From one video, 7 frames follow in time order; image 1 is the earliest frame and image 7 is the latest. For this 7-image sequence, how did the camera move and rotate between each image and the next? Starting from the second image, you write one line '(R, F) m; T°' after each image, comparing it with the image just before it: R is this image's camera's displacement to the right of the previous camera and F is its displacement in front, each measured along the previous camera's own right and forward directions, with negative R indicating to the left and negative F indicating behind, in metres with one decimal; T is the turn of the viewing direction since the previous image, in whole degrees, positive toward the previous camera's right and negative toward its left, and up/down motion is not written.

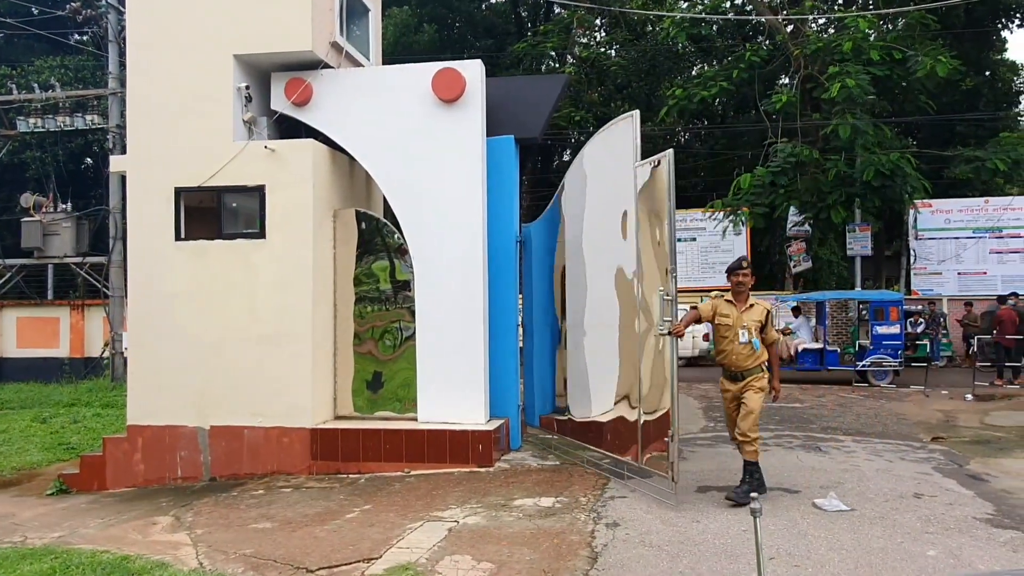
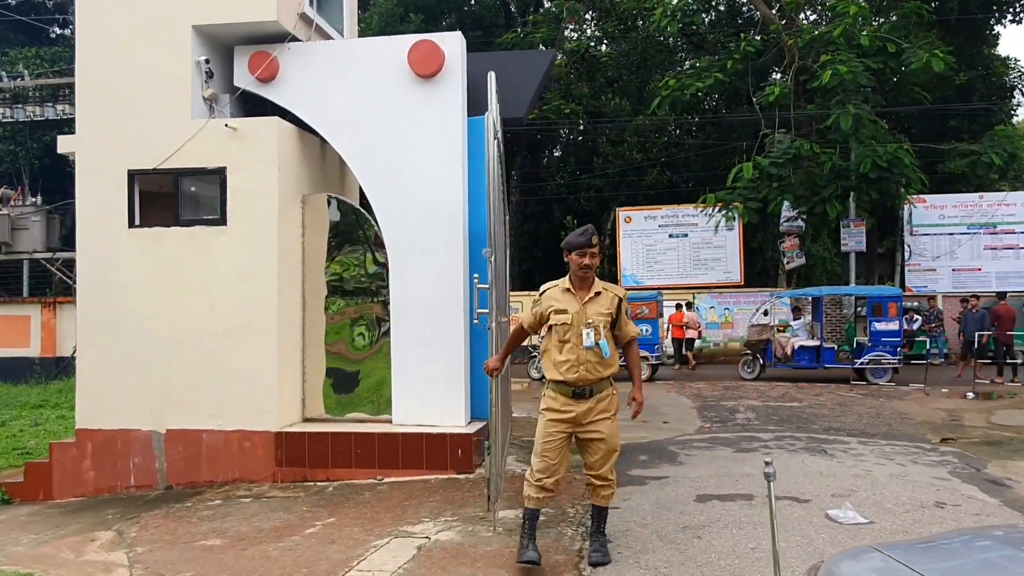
(+0.1, +0.6) m; +1°
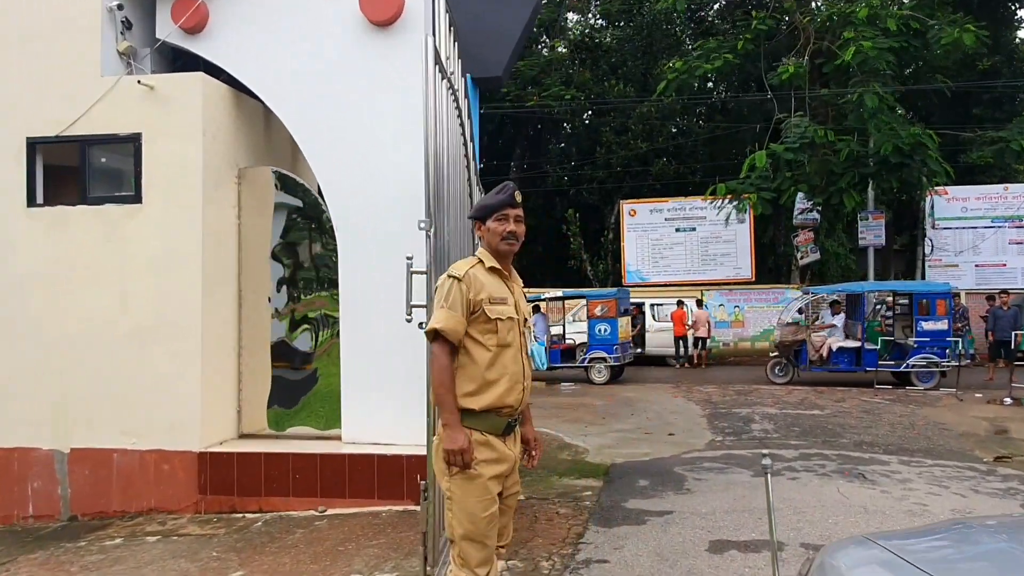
(+0.3, +1.2) m; -1°
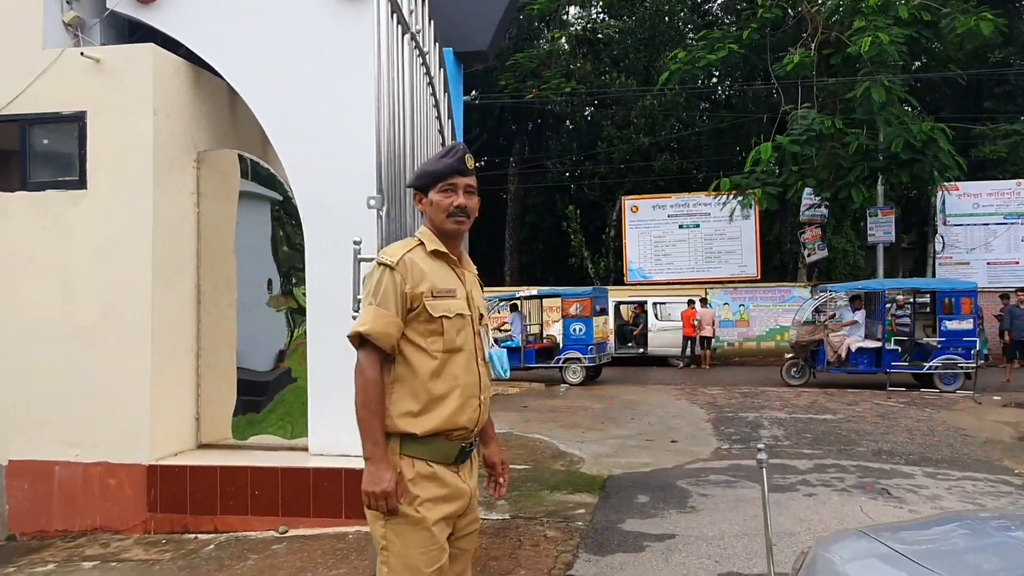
(+0.1, +0.6) m; 0°
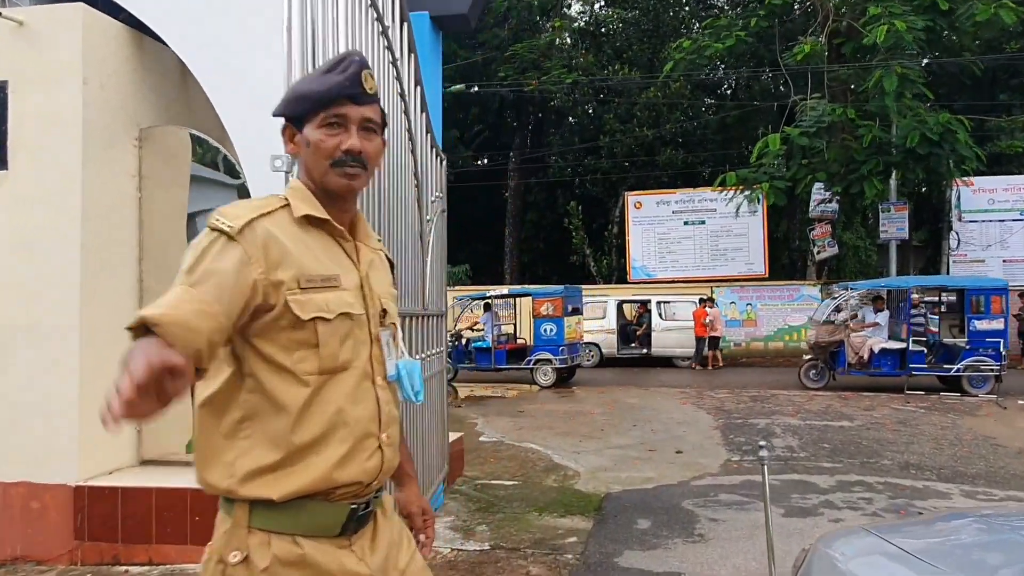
(+0.1, +0.7) m; 0°
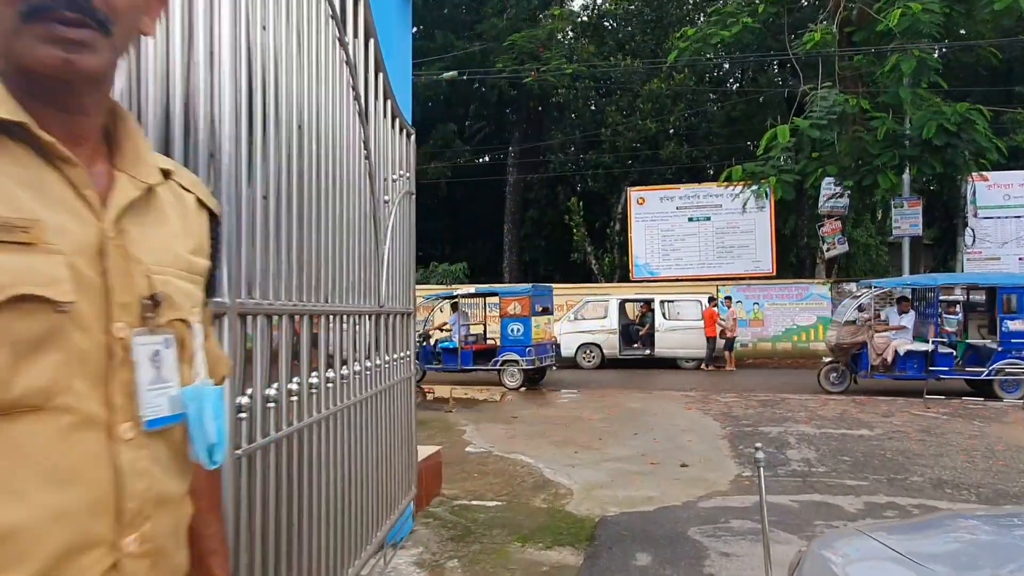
(+0.2, +0.7) m; 0°
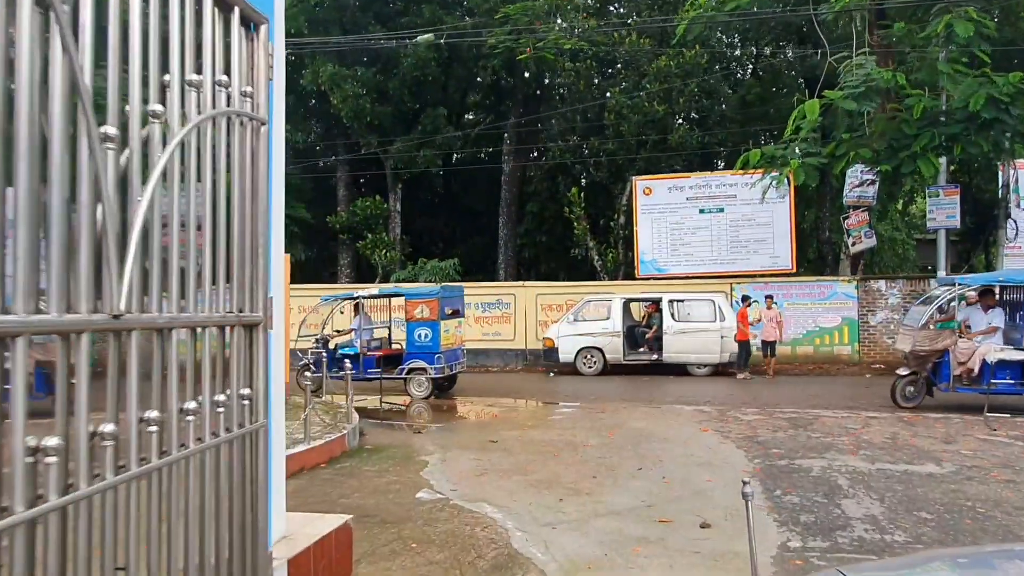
(+0.3, +1.7) m; -1°
